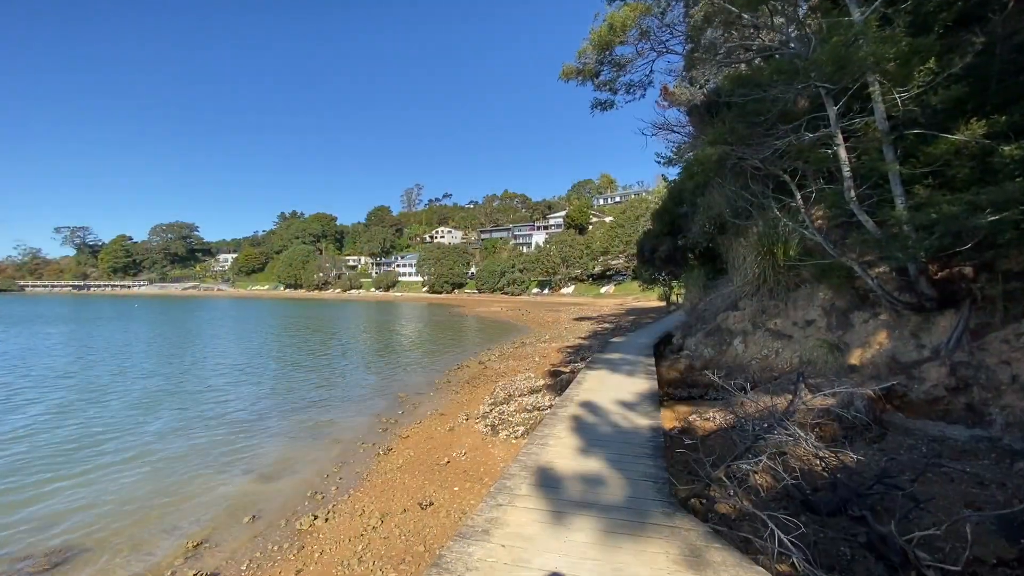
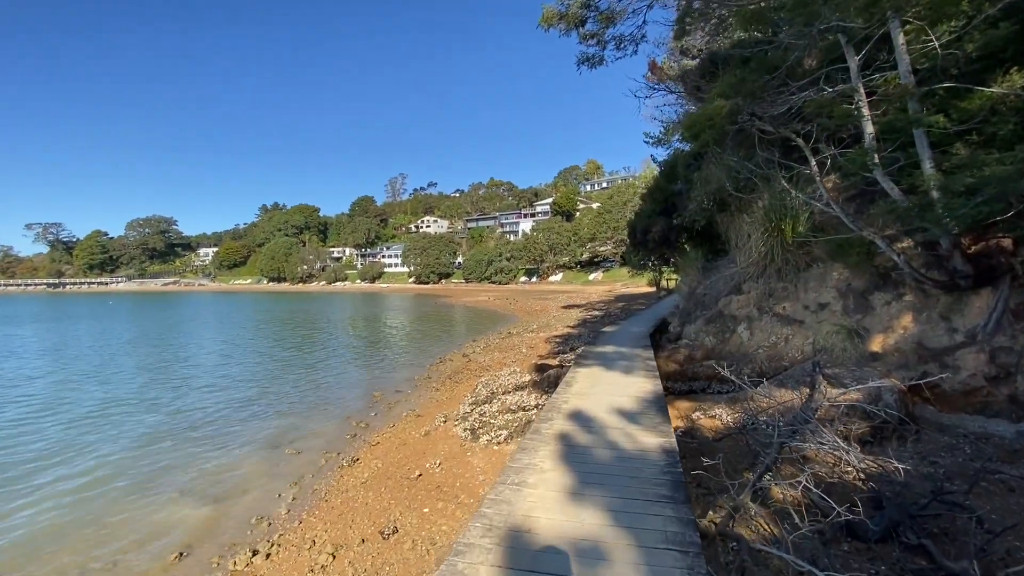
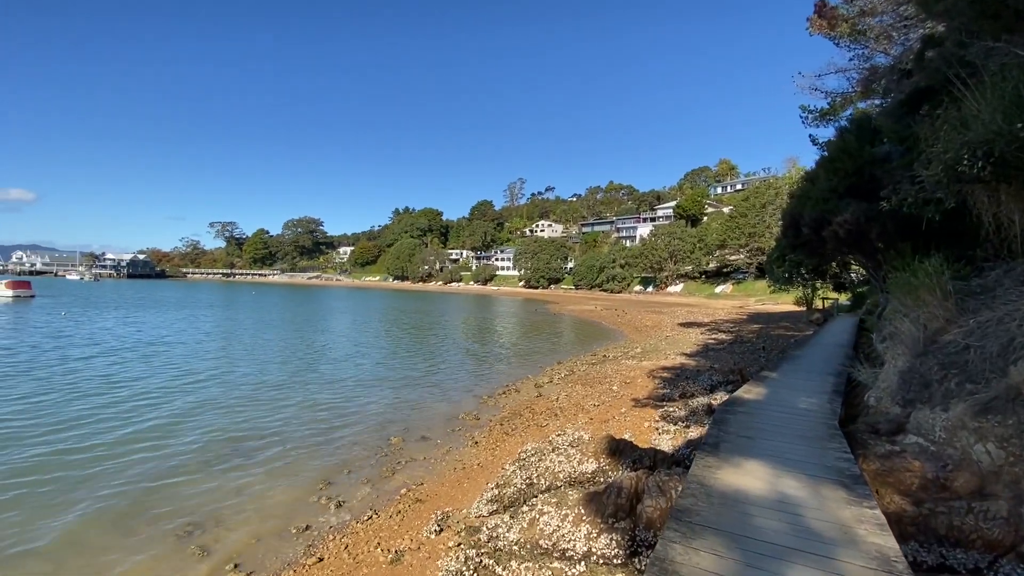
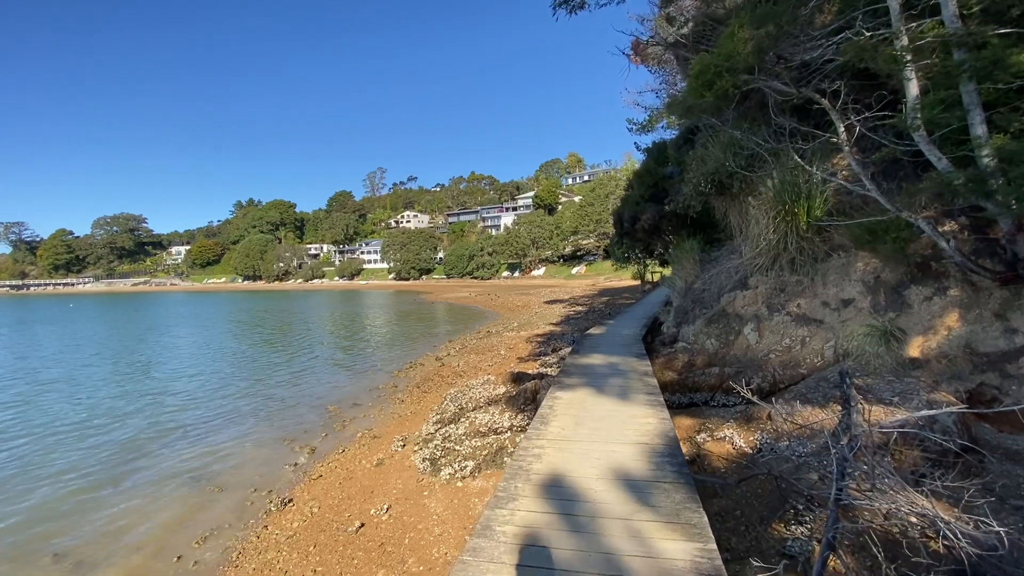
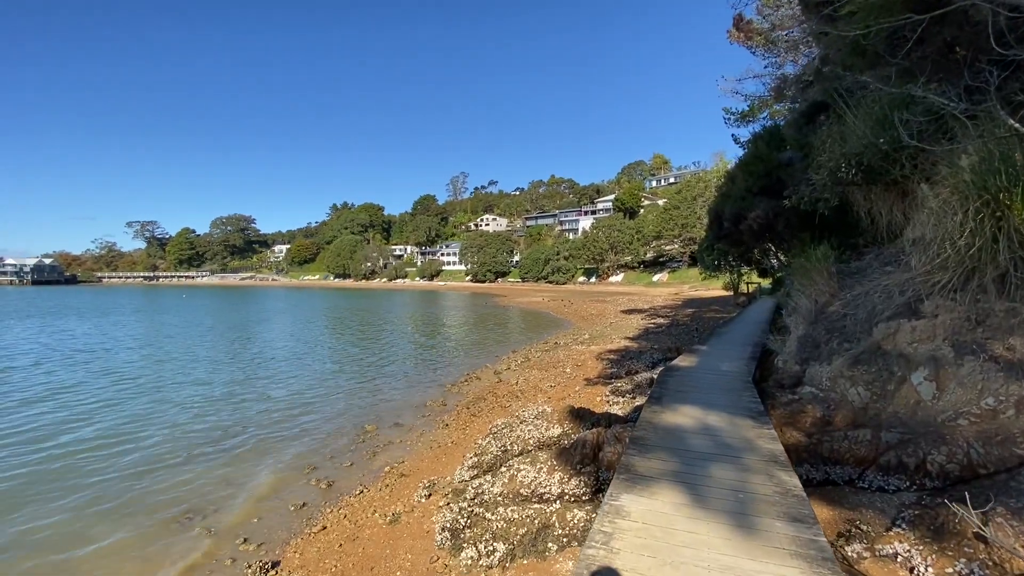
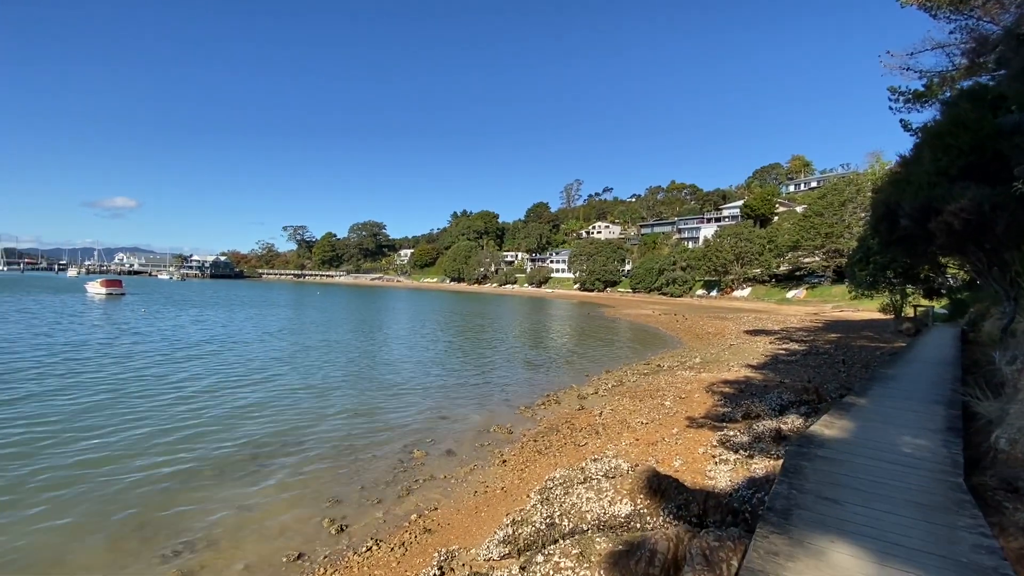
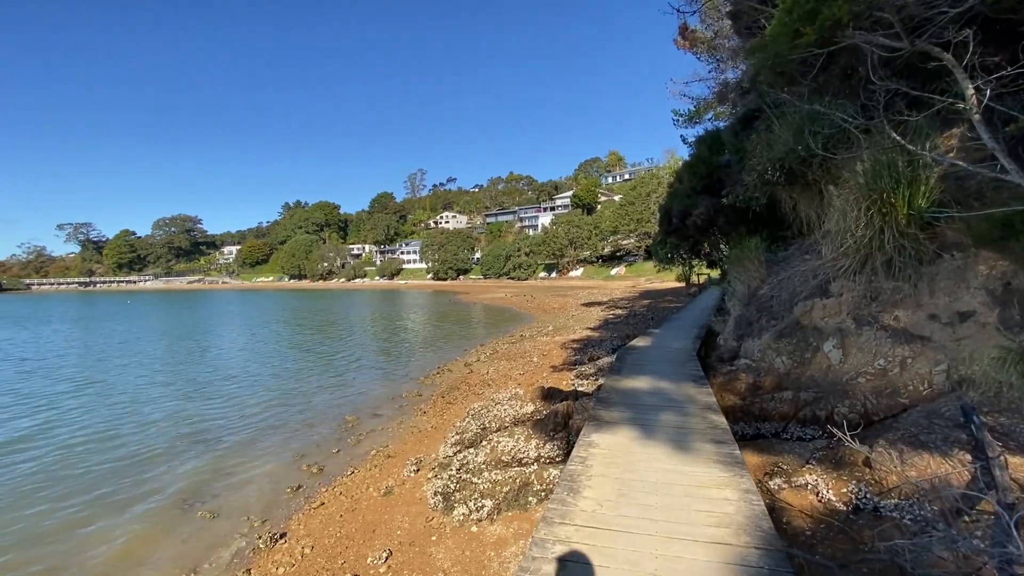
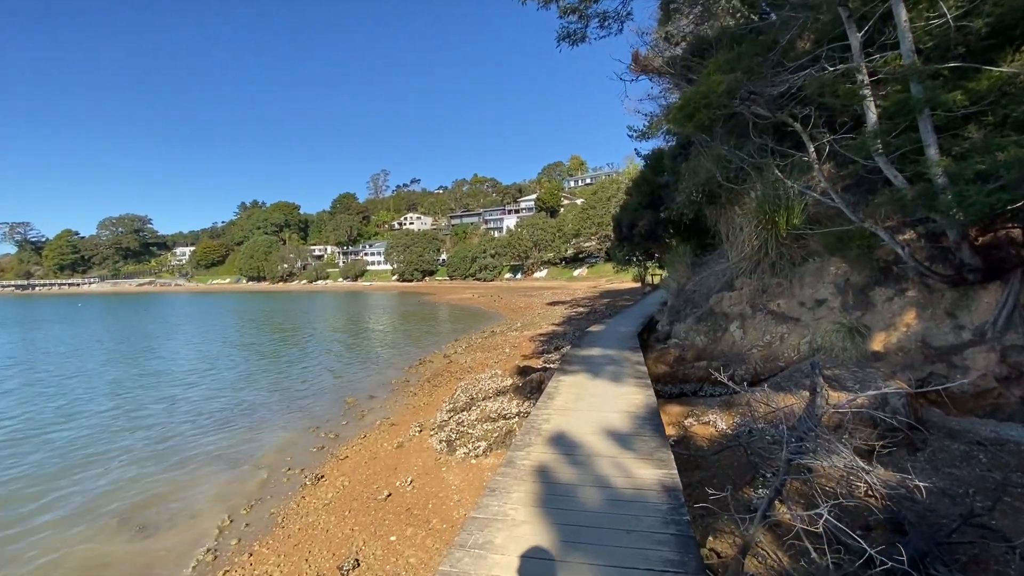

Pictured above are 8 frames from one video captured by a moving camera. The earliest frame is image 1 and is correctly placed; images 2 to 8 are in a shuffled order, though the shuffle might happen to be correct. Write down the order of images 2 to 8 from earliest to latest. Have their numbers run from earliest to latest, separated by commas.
2, 8, 4, 7, 5, 3, 6
